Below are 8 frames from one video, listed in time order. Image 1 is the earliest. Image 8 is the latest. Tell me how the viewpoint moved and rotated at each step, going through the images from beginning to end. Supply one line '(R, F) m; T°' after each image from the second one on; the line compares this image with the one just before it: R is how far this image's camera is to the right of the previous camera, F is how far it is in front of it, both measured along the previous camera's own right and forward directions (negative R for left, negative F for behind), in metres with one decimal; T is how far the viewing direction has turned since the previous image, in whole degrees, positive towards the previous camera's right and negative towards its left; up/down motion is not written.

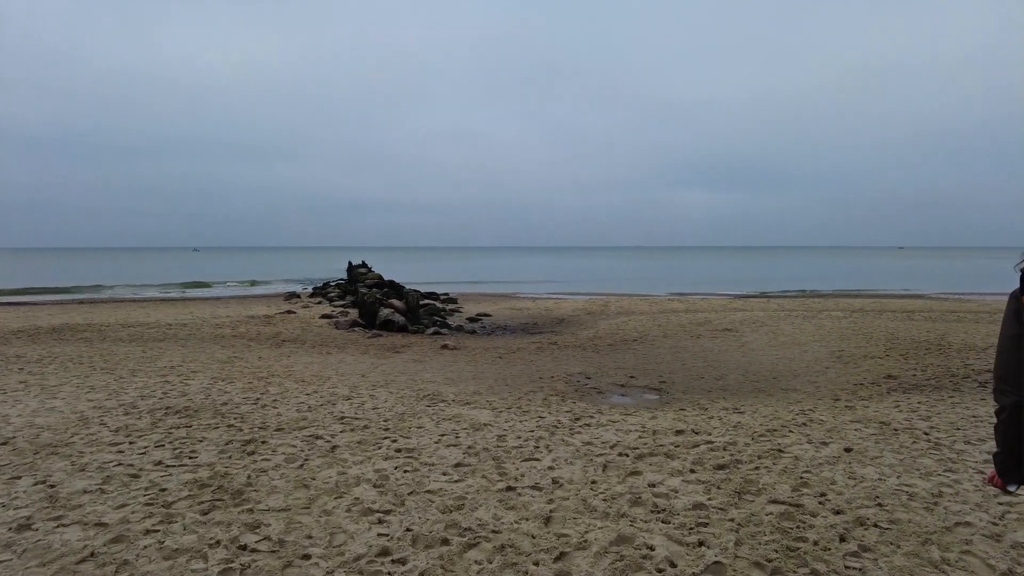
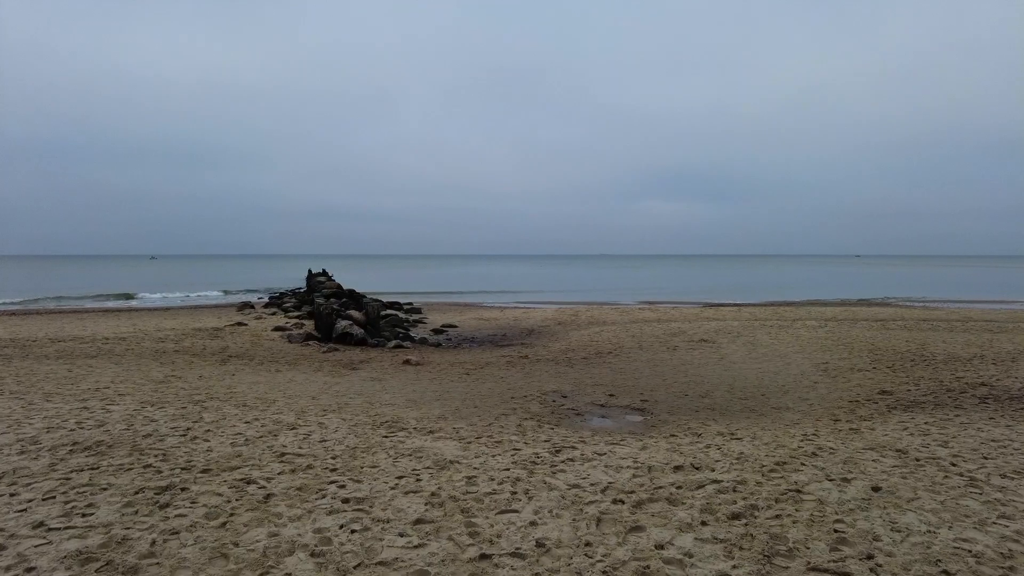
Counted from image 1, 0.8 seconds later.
(0.0, +0.9) m; +3°
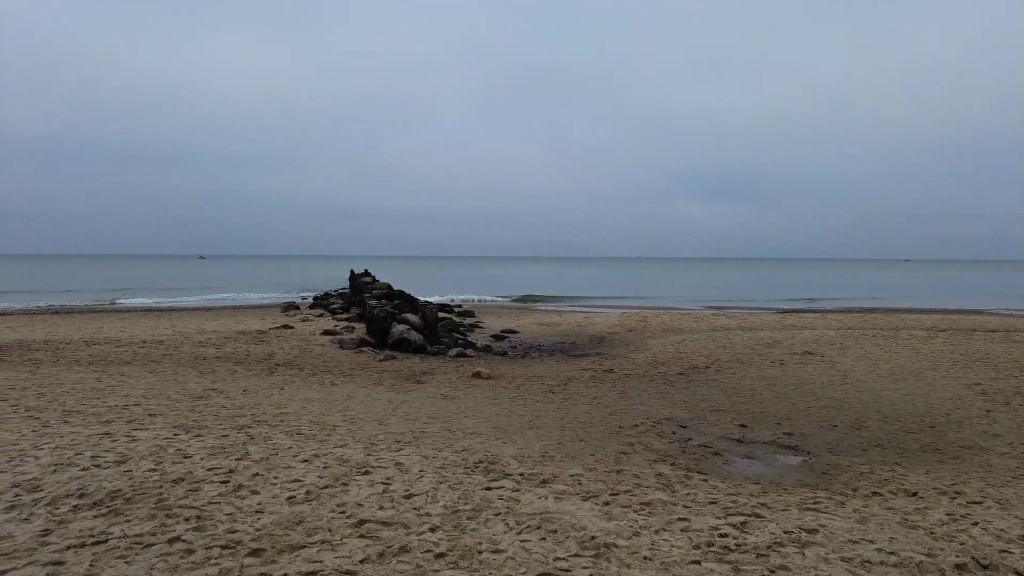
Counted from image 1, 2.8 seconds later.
(-0.8, +1.6) m; -3°
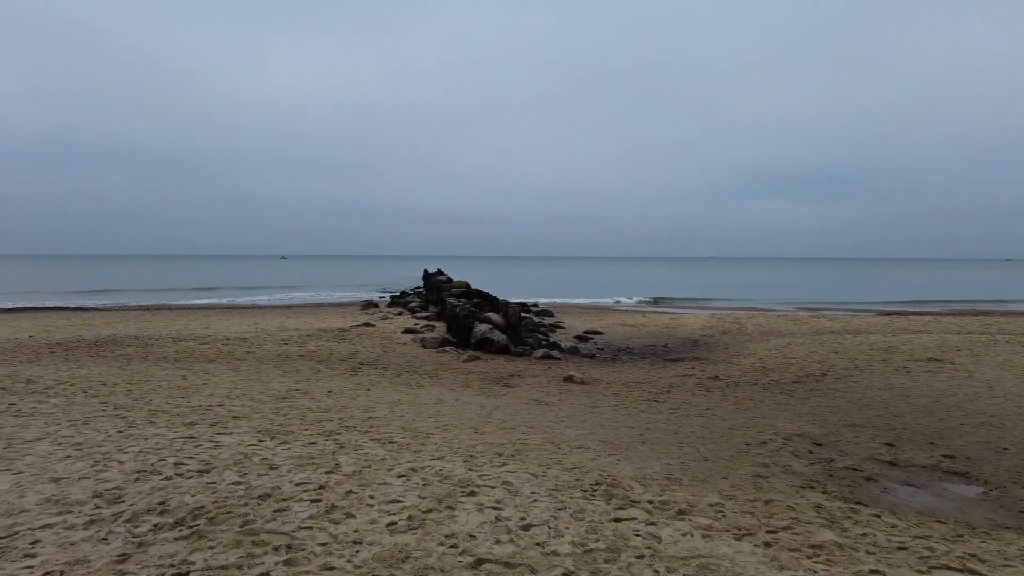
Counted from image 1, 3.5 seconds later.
(-0.4, +0.7) m; -6°
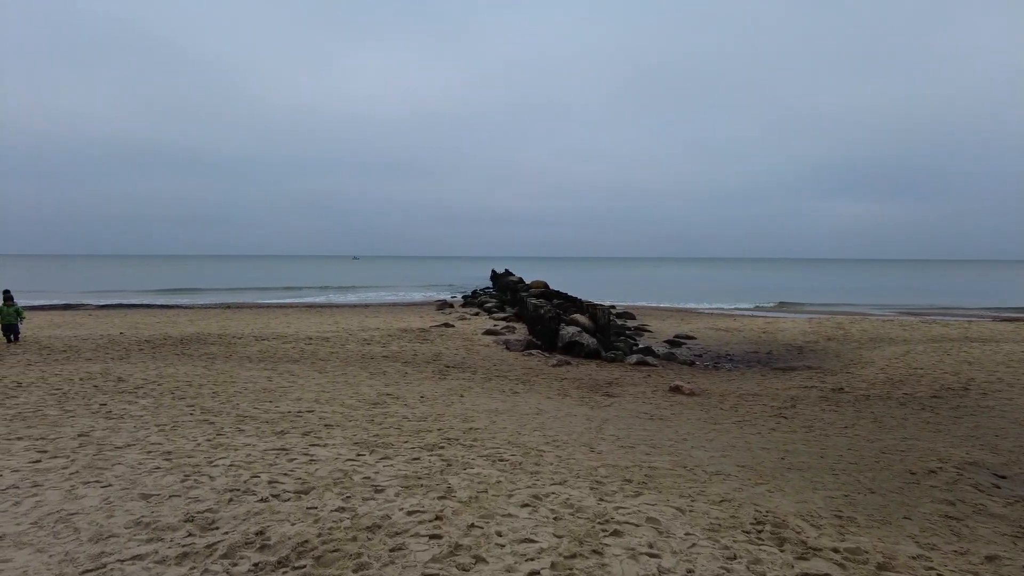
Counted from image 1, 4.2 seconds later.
(-0.5, +0.7) m; -5°
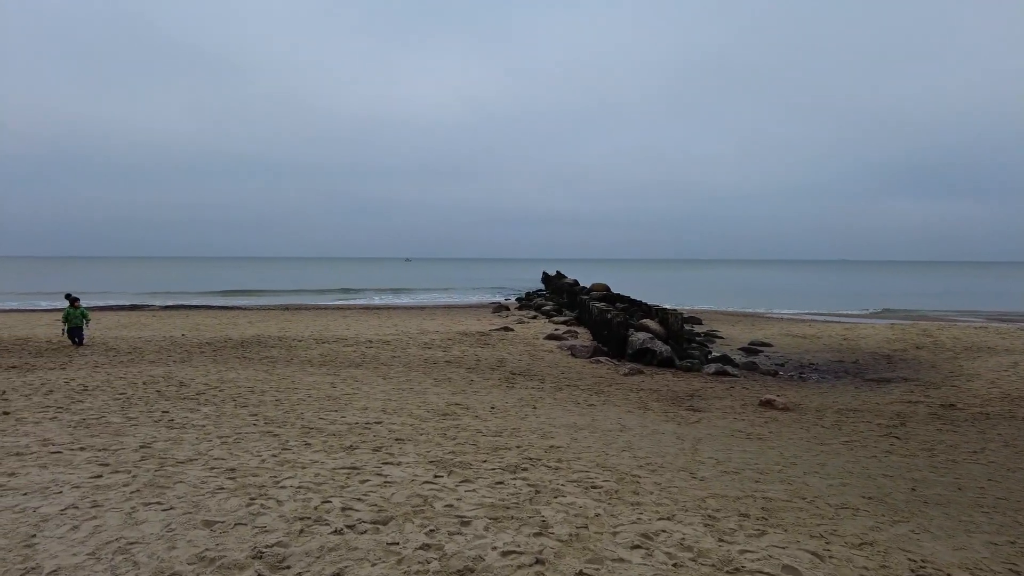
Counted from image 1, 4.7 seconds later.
(-0.3, +0.5) m; -4°
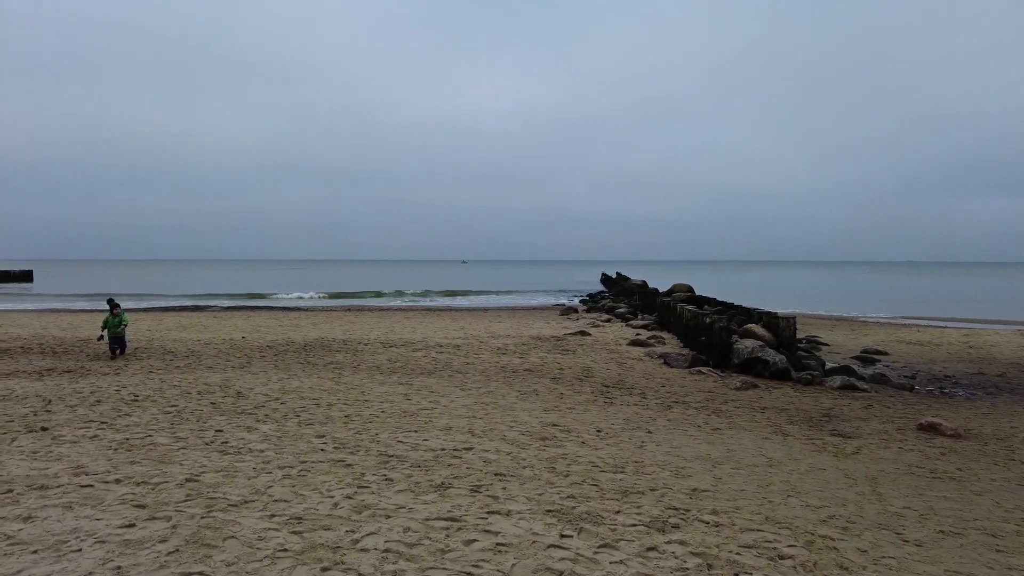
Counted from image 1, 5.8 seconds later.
(-0.5, +1.2) m; -5°
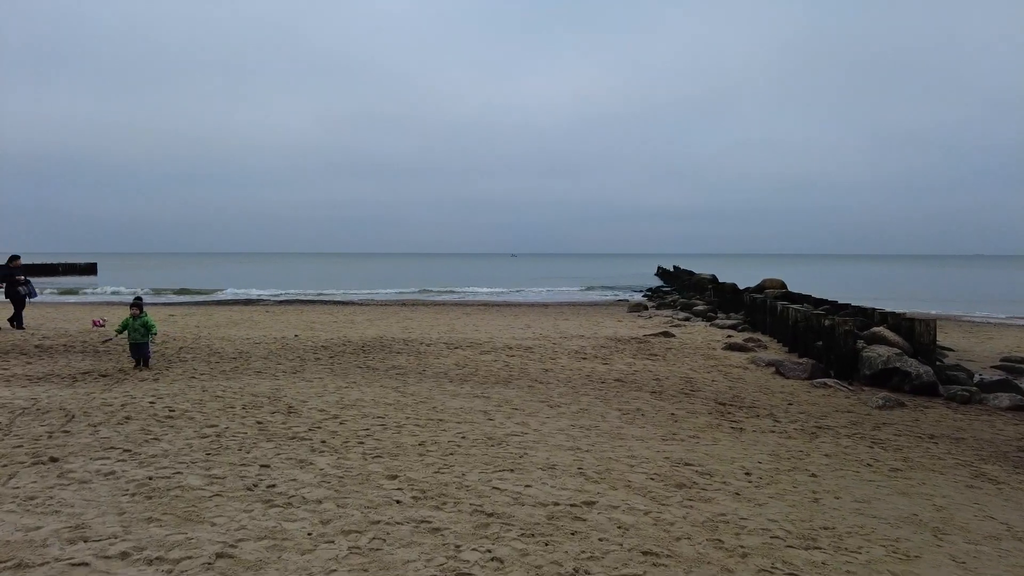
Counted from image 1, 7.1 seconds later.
(-0.5, +1.4) m; -4°
